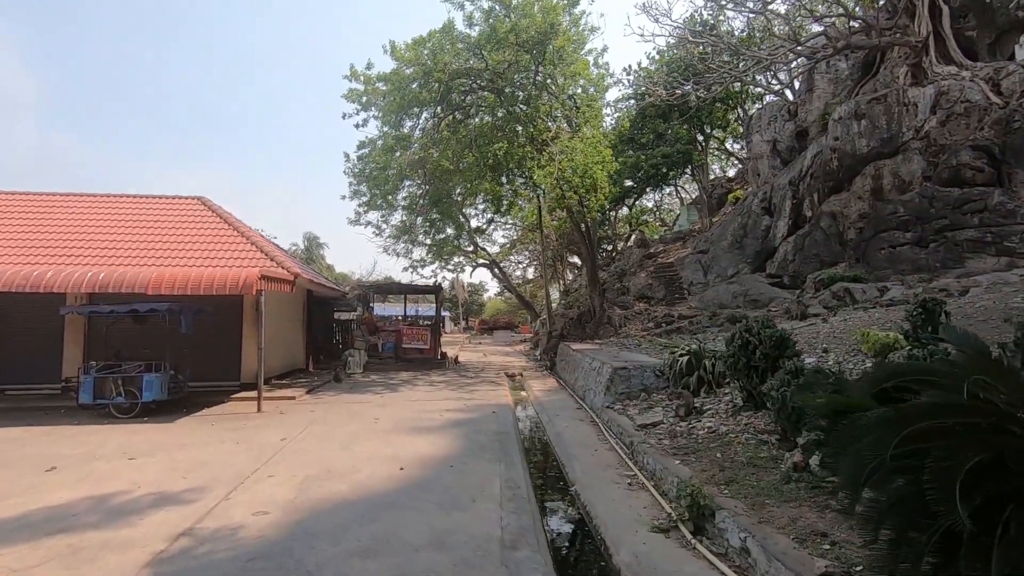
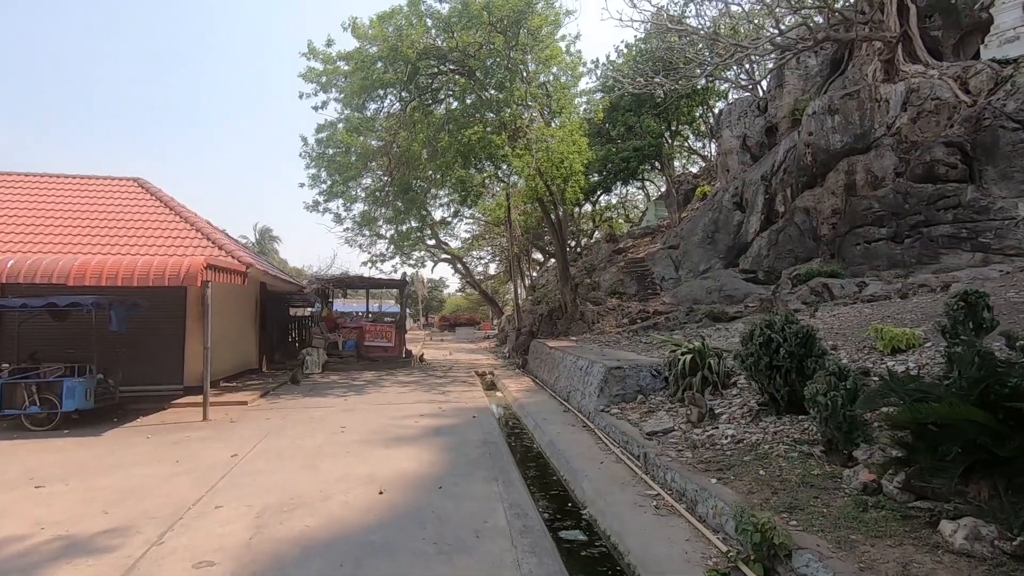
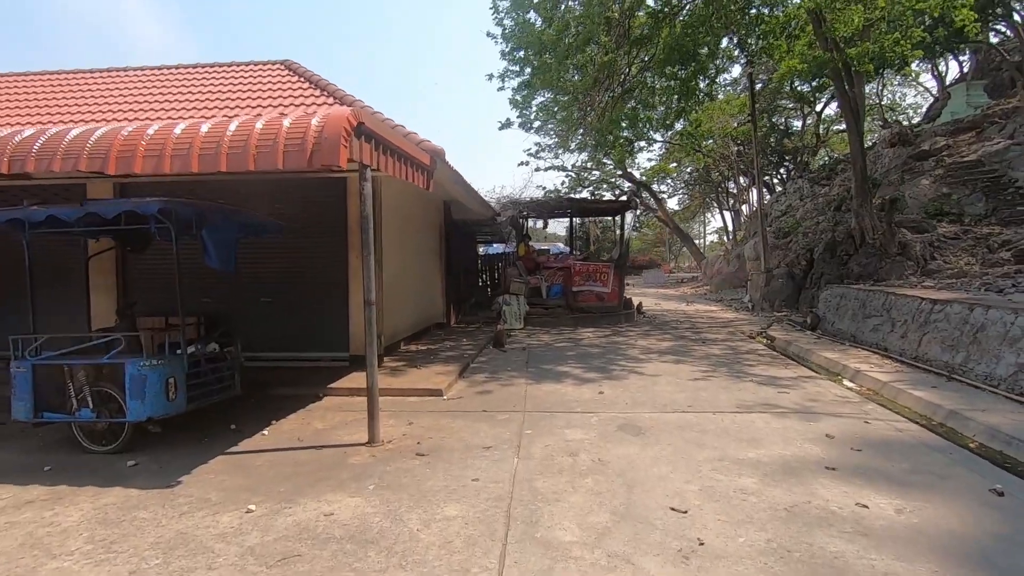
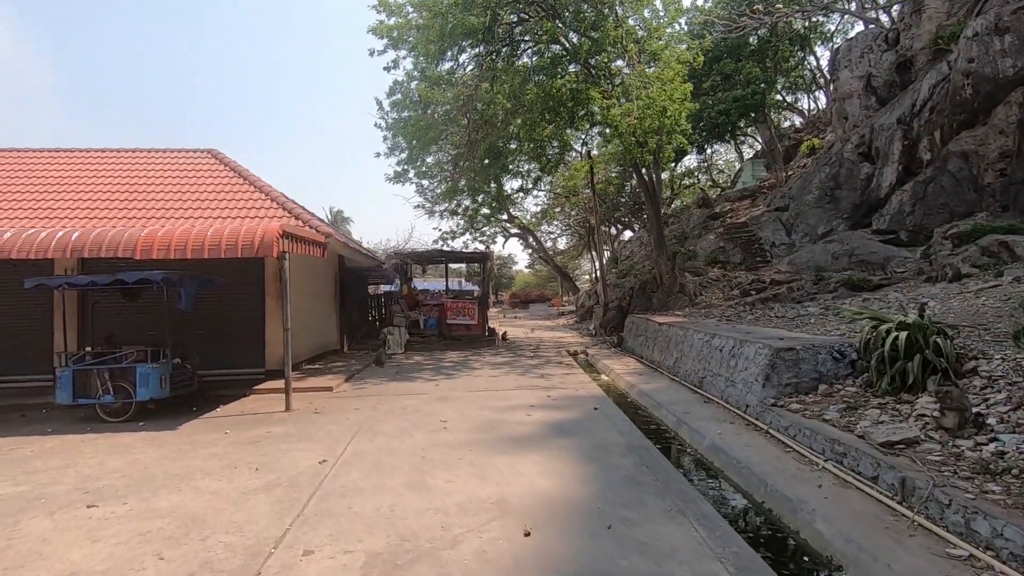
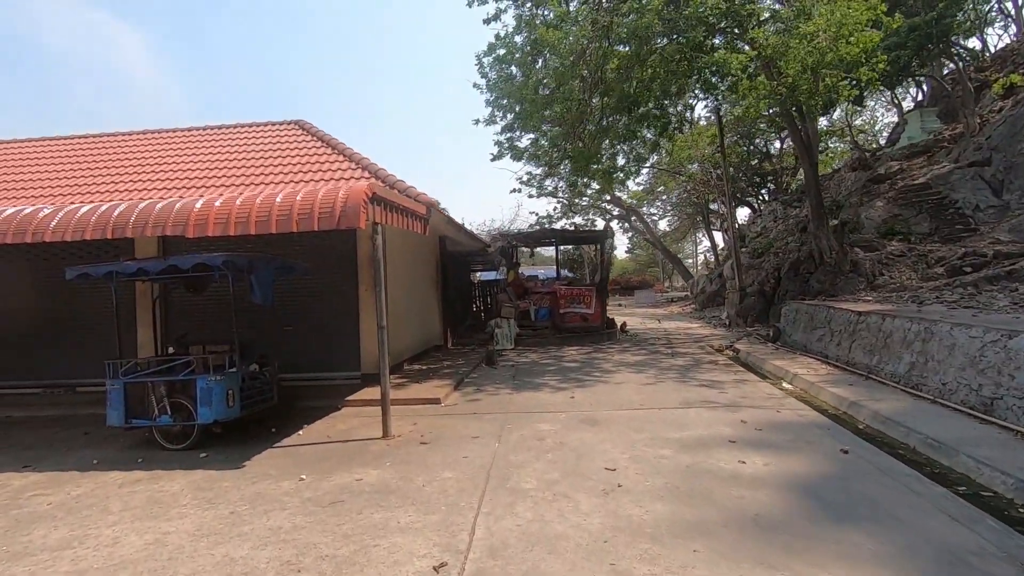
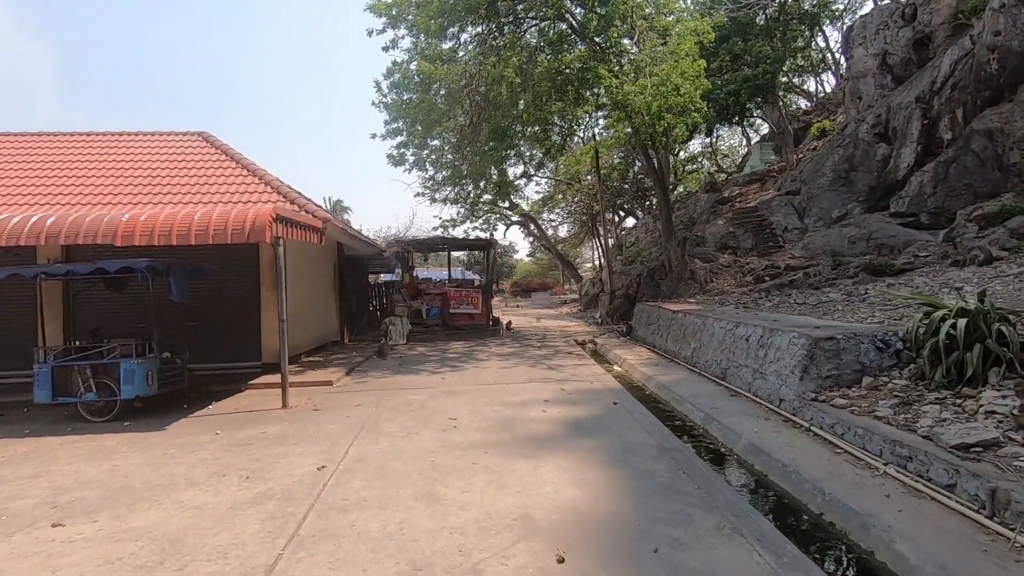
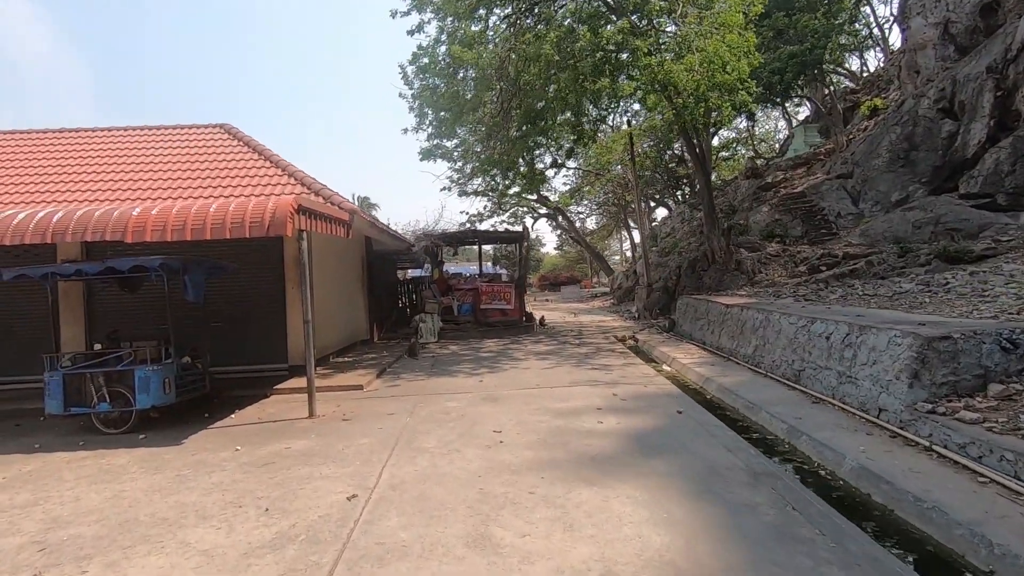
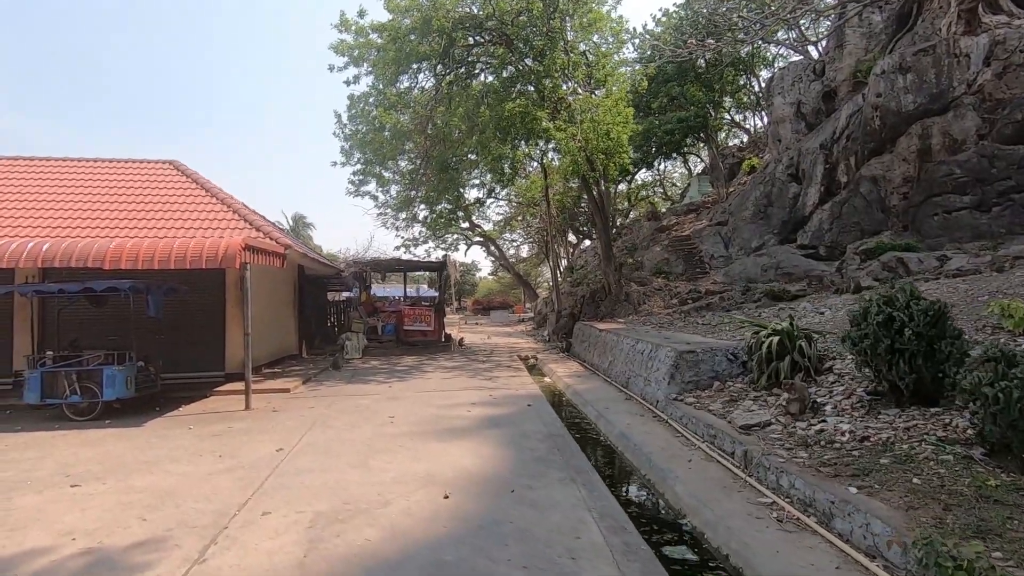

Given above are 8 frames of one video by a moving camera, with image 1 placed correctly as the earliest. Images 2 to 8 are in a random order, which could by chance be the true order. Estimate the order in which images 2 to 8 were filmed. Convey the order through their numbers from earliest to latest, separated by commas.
2, 8, 4, 6, 7, 5, 3
